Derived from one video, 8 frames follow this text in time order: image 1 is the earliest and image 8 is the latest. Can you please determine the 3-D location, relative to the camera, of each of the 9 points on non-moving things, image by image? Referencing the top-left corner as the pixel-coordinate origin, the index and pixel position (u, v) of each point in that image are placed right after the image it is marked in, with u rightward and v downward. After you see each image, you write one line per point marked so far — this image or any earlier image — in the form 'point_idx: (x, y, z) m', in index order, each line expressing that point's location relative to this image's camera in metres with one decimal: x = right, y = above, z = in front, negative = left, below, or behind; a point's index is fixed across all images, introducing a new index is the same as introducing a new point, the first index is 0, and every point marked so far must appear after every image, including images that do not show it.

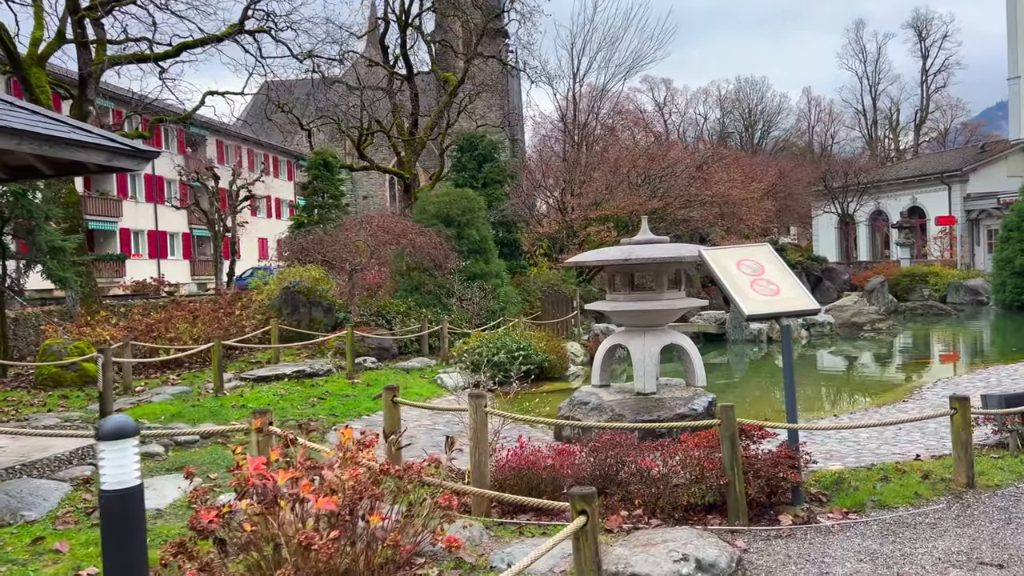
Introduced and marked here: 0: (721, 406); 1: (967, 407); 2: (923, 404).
0: (+1.1, -0.6, +4.3) m
1: (+2.5, -0.7, +4.5) m
2: (+4.4, -1.2, +8.7) m
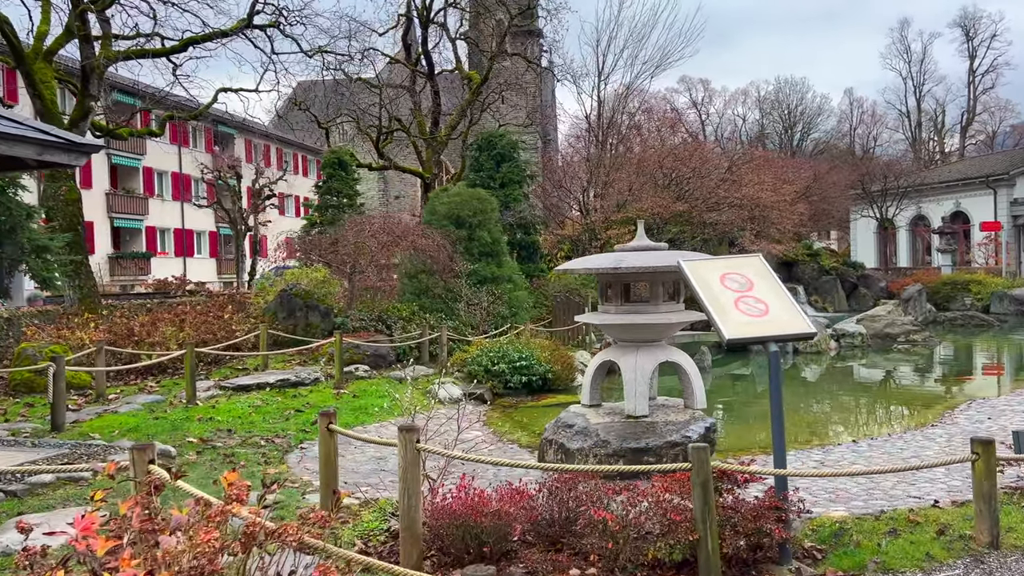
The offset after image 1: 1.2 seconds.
0: (+0.8, -0.7, +3.6) m
1: (+2.2, -0.8, +3.8) m
2: (+4.3, -1.4, +7.9) m
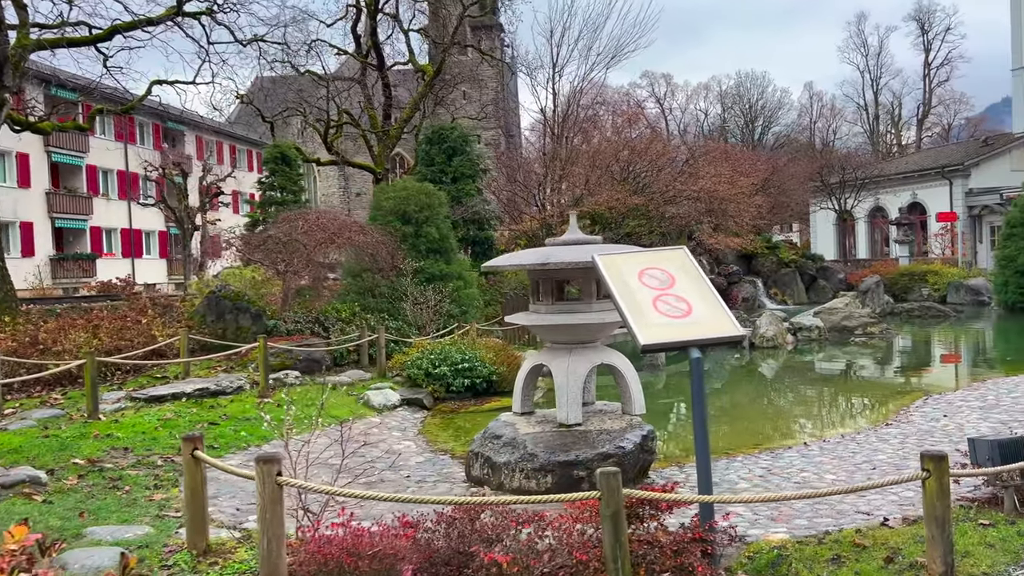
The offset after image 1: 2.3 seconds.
0: (+0.3, -0.7, +3.1) m
1: (+1.8, -0.7, +3.4) m
2: (+3.6, -1.3, +7.5) m
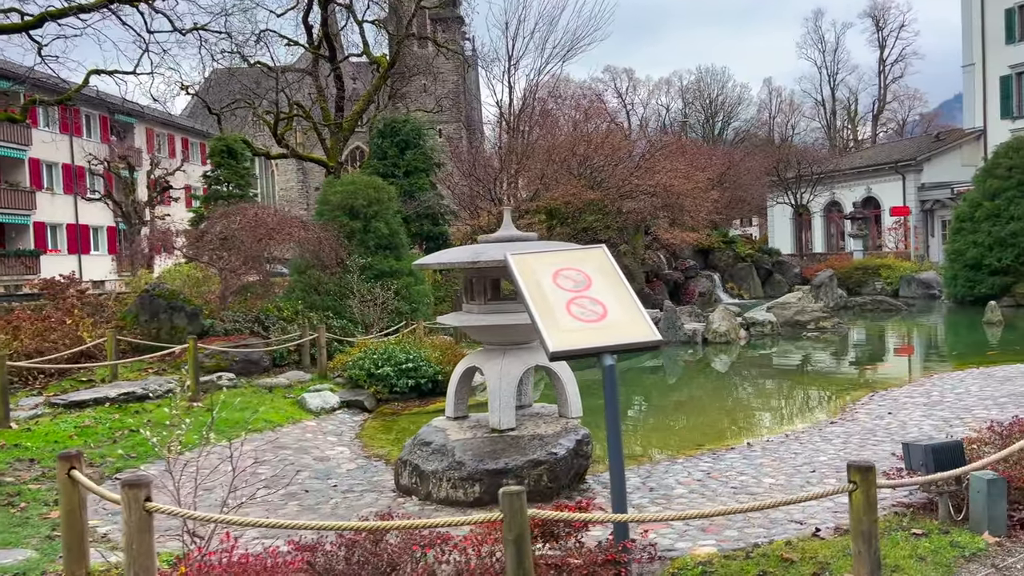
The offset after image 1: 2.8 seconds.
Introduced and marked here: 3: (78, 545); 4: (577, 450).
0: (0.0, -0.7, +2.9) m
1: (+1.4, -0.7, +3.2) m
2: (+3.1, -1.3, +7.4) m
3: (-1.9, -1.1, +3.5) m
4: (+0.4, -1.1, +5.5) m
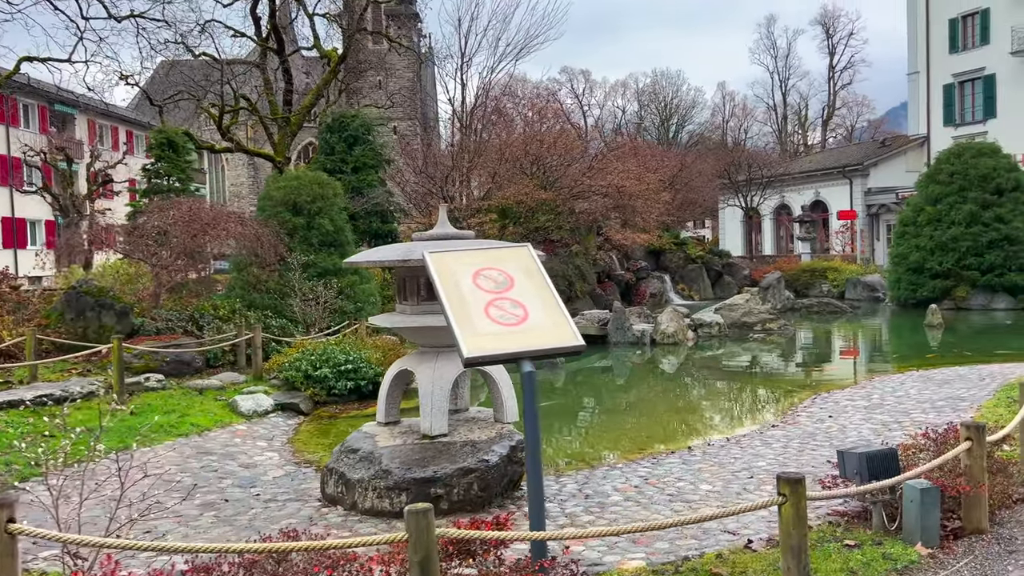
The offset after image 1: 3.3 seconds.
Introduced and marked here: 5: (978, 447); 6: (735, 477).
0: (-0.3, -0.7, +2.6) m
1: (+1.1, -0.8, +3.0) m
2: (+2.5, -1.3, +7.3) m
3: (-2.2, -1.1, +3.2) m
4: (0.0, -1.1, +5.3) m
5: (+2.2, -0.8, +3.9) m
6: (+1.5, -1.3, +5.6) m
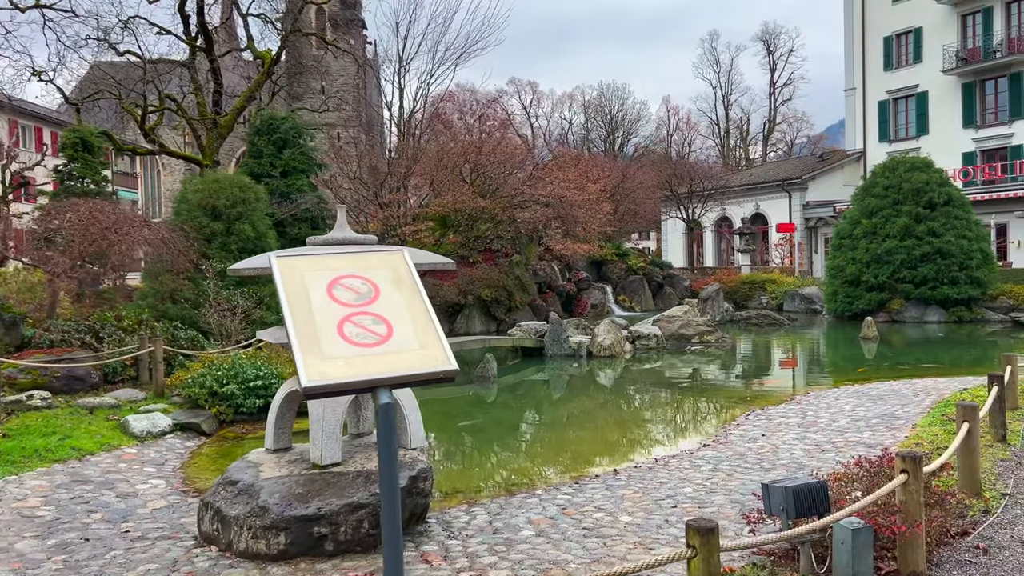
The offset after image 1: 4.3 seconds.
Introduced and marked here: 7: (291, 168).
0: (-0.7, -0.8, +2.1) m
1: (+0.6, -0.8, +2.6) m
2: (+1.8, -1.4, +6.9) m
3: (-2.7, -1.1, +2.5) m
4: (-0.6, -1.2, +4.8) m
5: (+1.7, -0.8, +3.5) m
6: (+0.9, -1.4, +5.2) m
7: (-5.3, +2.9, +19.9) m
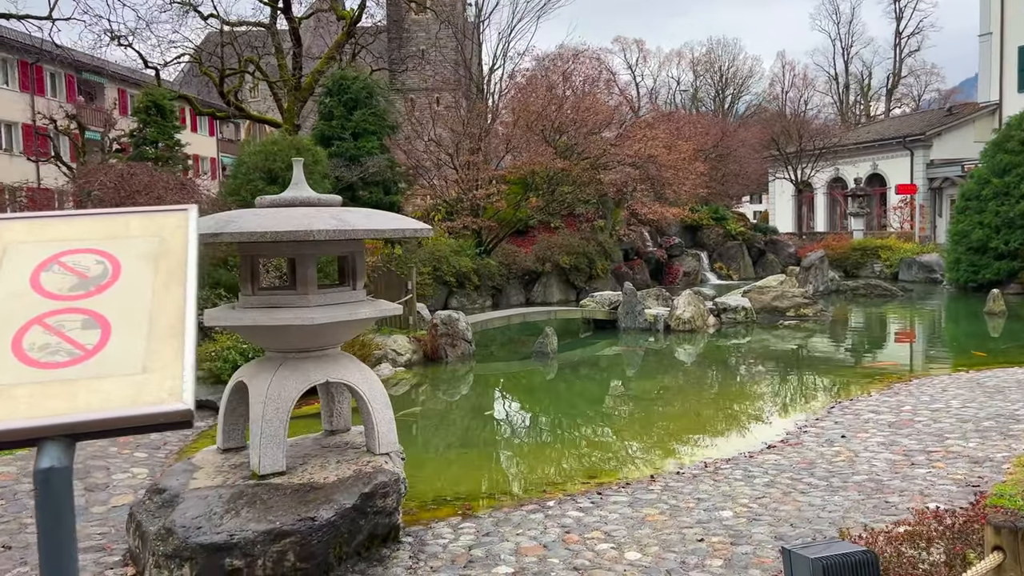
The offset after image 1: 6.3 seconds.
0: (-1.2, -0.7, +1.2) m
1: (+0.2, -0.8, +1.5) m
2: (+1.9, -1.2, +5.7) m
3: (-3.0, -1.1, +1.9) m
4: (-0.7, -1.0, +3.9) m
5: (+1.4, -0.8, +2.3) m
6: (+0.9, -1.3, +4.1) m
7: (-3.4, +3.7, +19.3) m
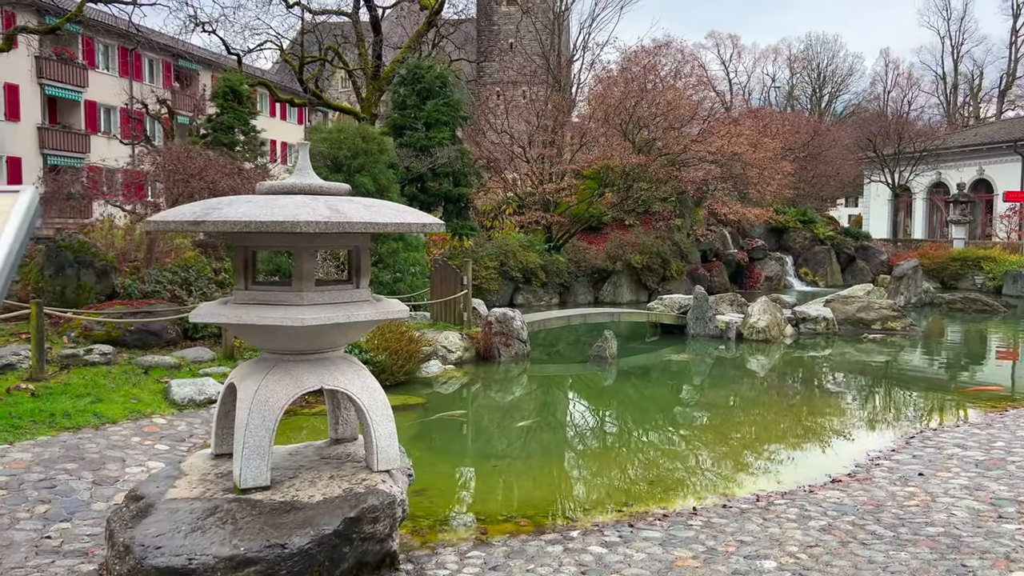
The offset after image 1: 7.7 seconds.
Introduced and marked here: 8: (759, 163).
0: (-1.5, -0.7, +0.9) m
1: (0.0, -0.8, +1.0) m
2: (+2.1, -1.3, +5.0) m
3: (-3.2, -1.0, +1.8) m
4: (-0.7, -1.0, +3.5) m
5: (+1.2, -0.9, +1.7) m
6: (+0.9, -1.3, +3.5) m
7: (-1.6, +3.9, +19.0) m
8: (+6.0, +3.1, +20.0) m
